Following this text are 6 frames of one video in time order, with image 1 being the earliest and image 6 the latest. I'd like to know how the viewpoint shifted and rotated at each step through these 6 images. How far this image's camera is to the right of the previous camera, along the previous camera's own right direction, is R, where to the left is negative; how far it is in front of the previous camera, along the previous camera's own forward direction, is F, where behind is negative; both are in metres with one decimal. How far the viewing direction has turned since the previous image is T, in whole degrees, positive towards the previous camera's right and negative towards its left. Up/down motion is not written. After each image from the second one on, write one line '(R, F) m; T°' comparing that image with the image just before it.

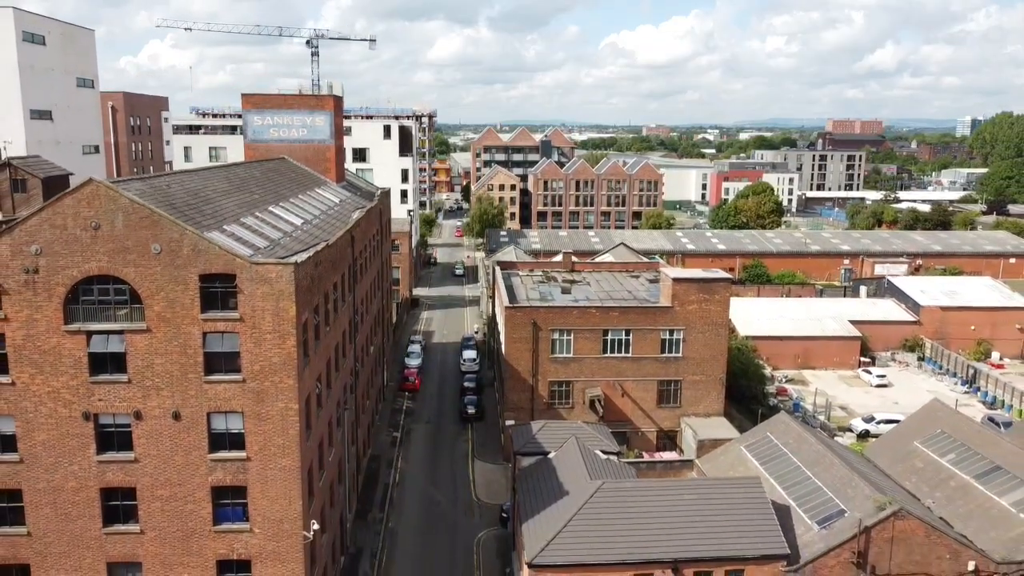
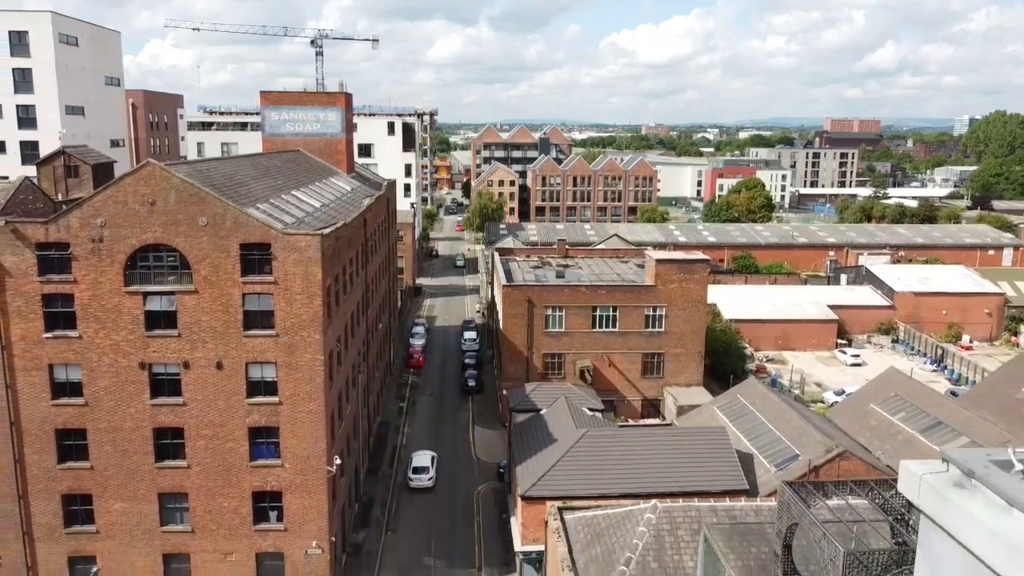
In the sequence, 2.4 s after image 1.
(+0.2, -3.7) m; 0°
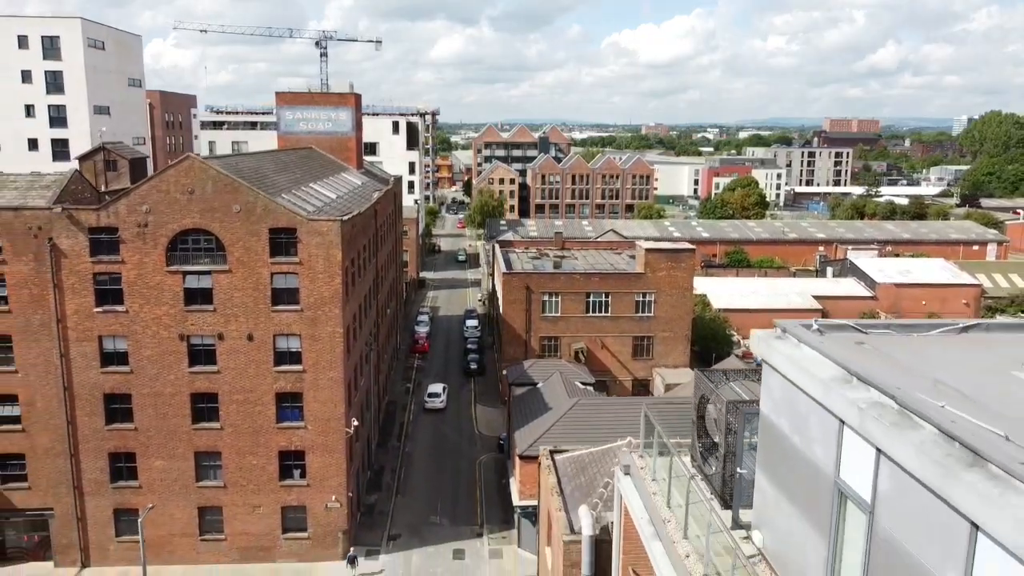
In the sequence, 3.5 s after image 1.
(+0.1, -3.1) m; 0°
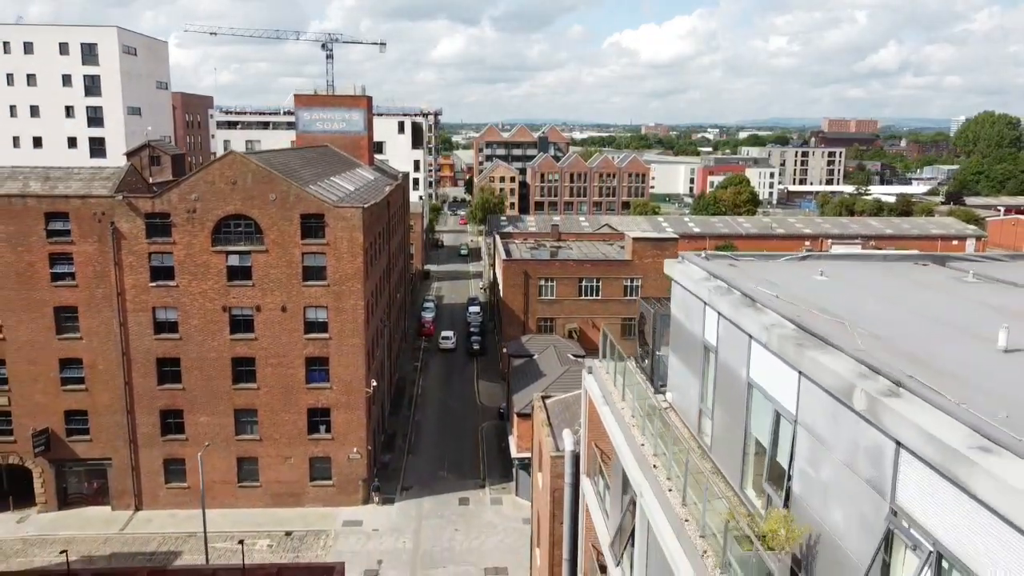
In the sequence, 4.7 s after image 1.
(+0.1, -4.4) m; 0°
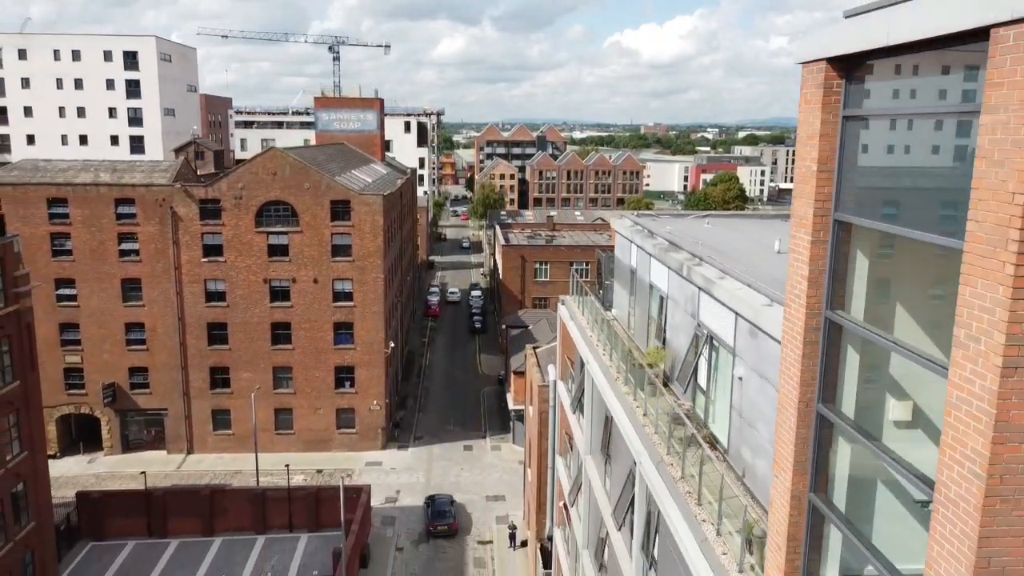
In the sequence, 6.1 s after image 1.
(+0.2, -5.9) m; 0°
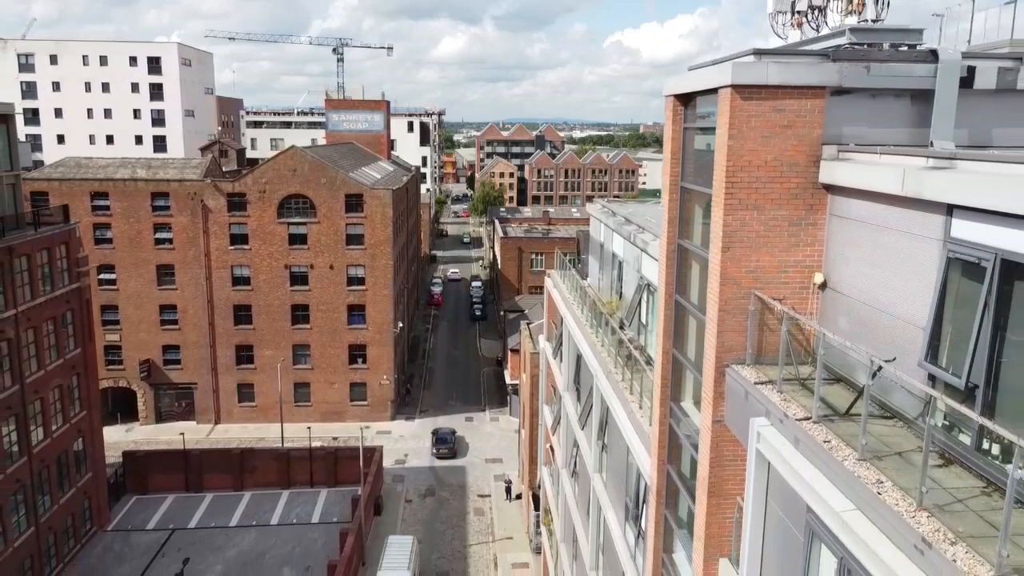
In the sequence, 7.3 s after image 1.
(+0.2, -4.2) m; 0°
